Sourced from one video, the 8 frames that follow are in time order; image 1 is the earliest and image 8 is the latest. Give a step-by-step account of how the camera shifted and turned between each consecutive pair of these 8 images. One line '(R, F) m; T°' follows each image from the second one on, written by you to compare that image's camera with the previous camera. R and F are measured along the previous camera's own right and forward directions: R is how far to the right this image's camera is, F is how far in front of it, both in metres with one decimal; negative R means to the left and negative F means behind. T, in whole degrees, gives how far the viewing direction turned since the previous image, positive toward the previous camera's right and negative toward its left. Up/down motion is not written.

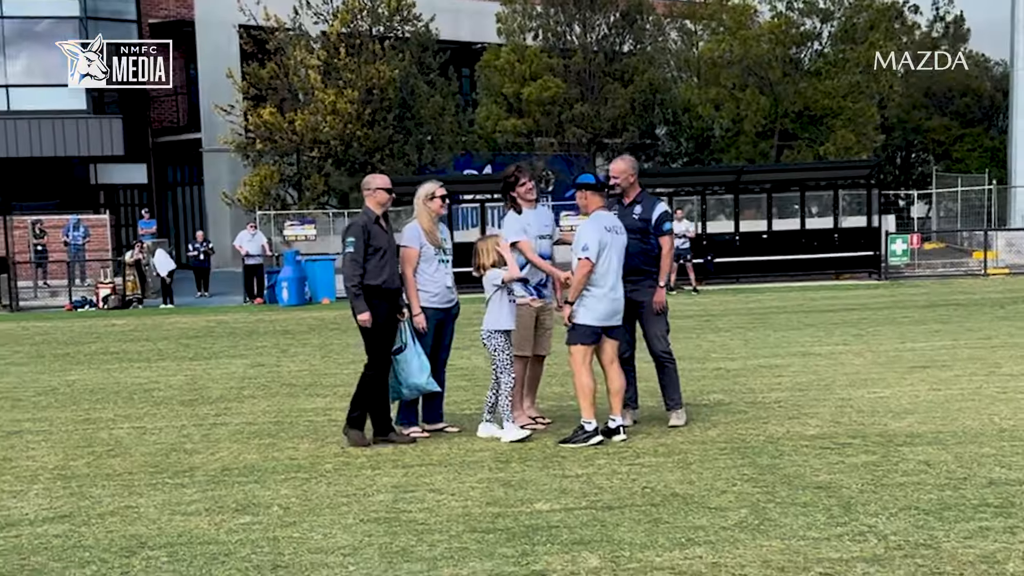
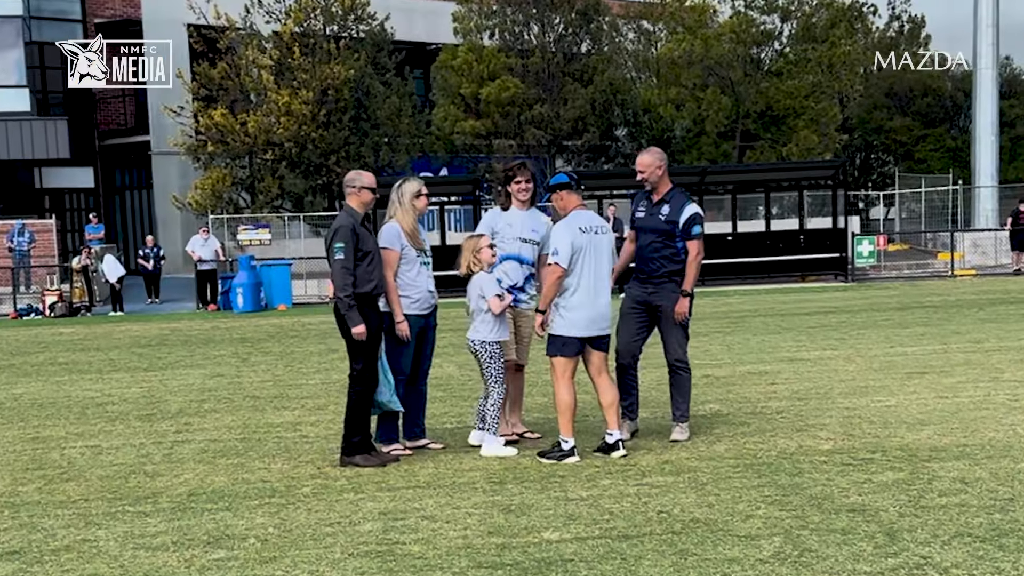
(-0.2, +0.5) m; +2°
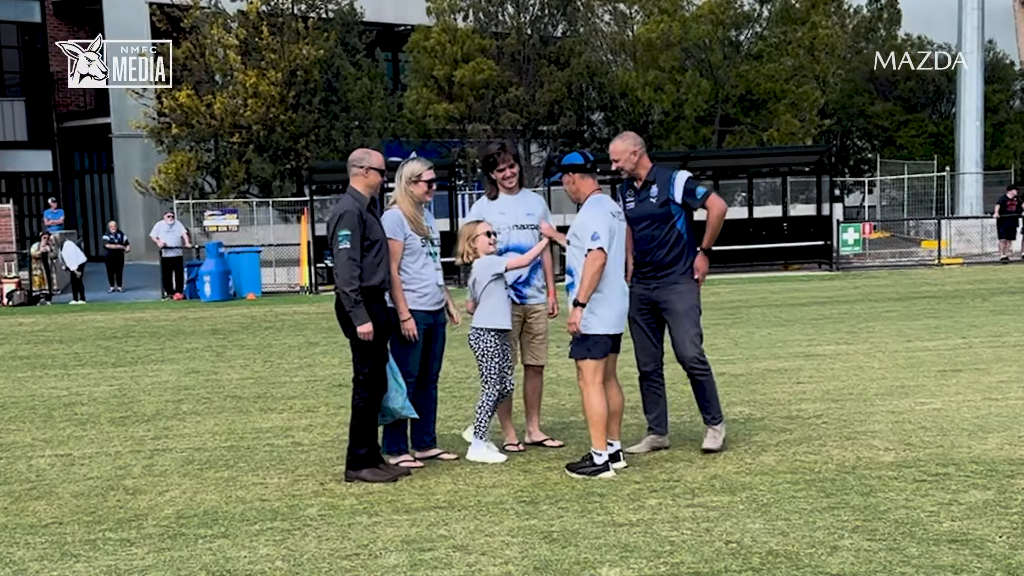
(-0.2, +0.7) m; +2°
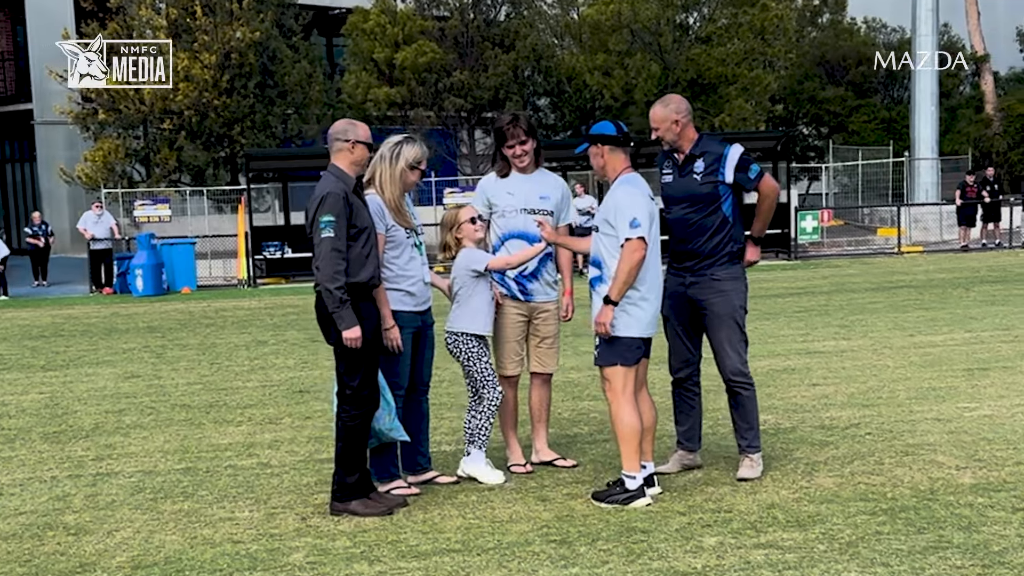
(-0.3, +0.9) m; +3°
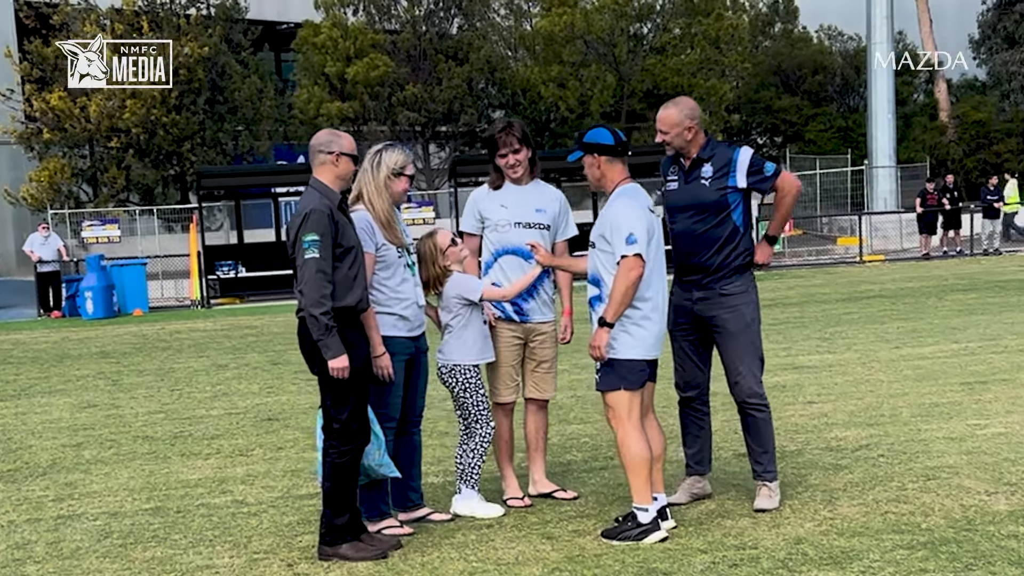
(-0.1, +0.4) m; +2°
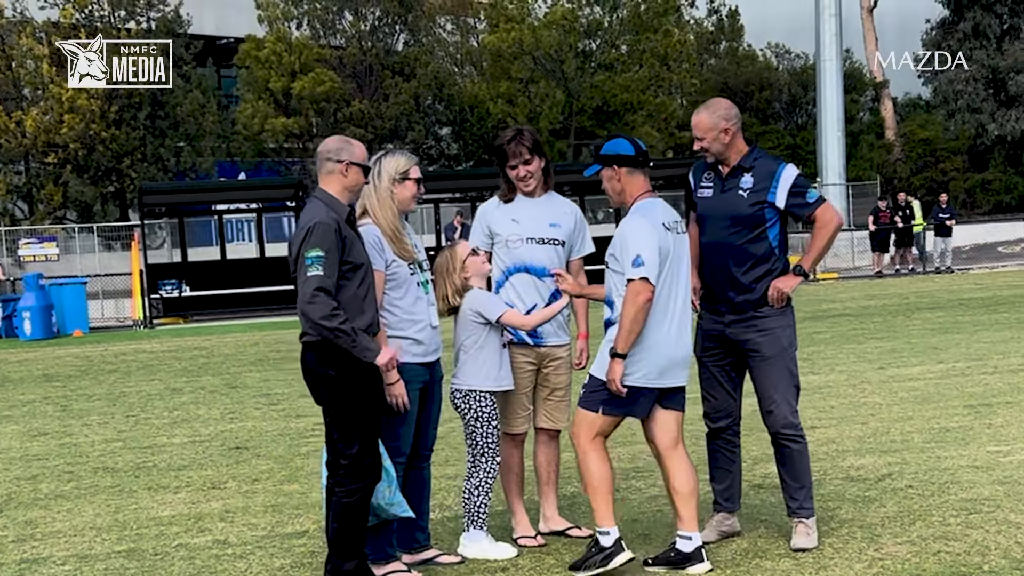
(-0.2, +0.4) m; +3°
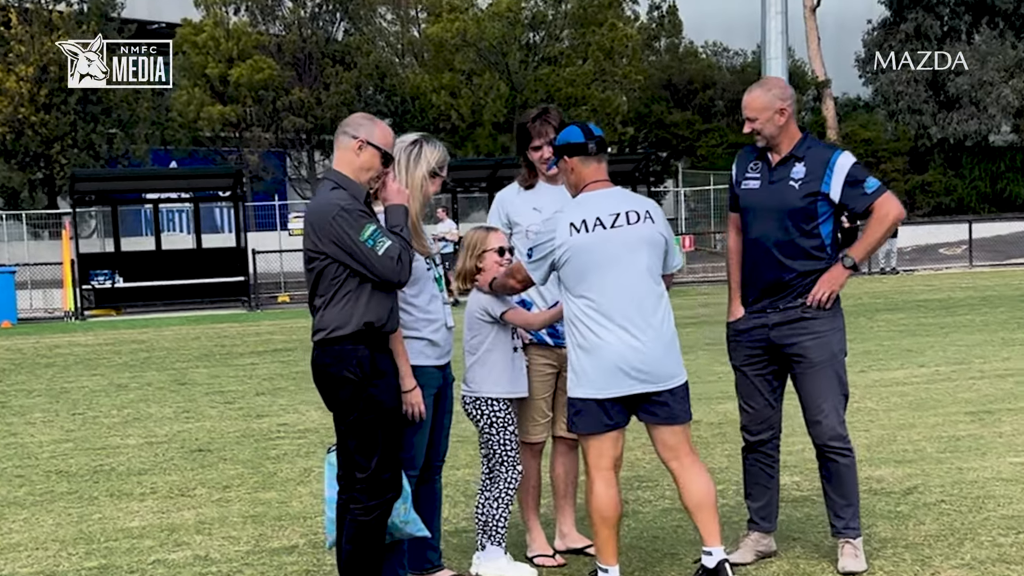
(-0.3, +0.4) m; +3°
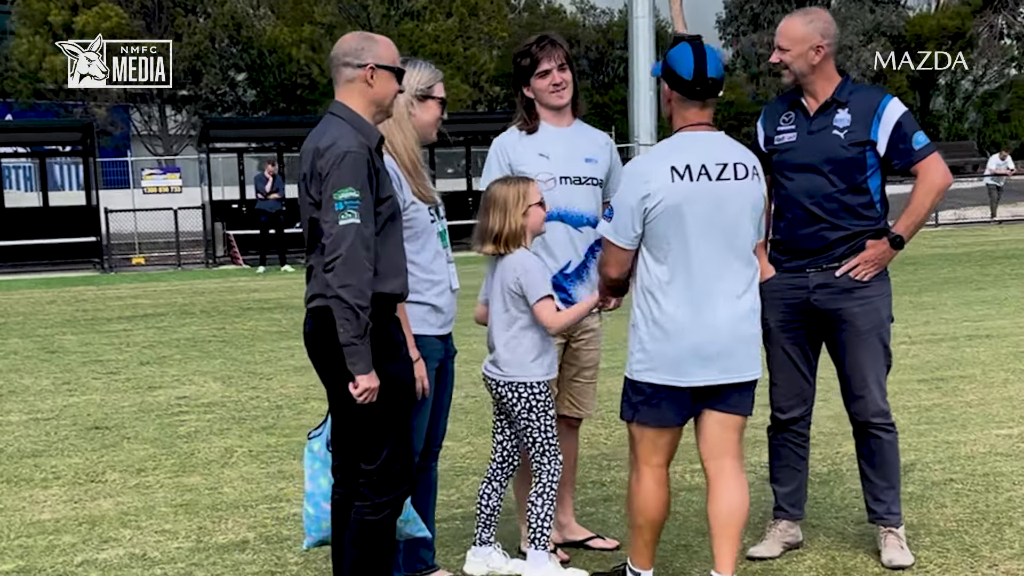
(-0.4, +0.5) m; +6°
